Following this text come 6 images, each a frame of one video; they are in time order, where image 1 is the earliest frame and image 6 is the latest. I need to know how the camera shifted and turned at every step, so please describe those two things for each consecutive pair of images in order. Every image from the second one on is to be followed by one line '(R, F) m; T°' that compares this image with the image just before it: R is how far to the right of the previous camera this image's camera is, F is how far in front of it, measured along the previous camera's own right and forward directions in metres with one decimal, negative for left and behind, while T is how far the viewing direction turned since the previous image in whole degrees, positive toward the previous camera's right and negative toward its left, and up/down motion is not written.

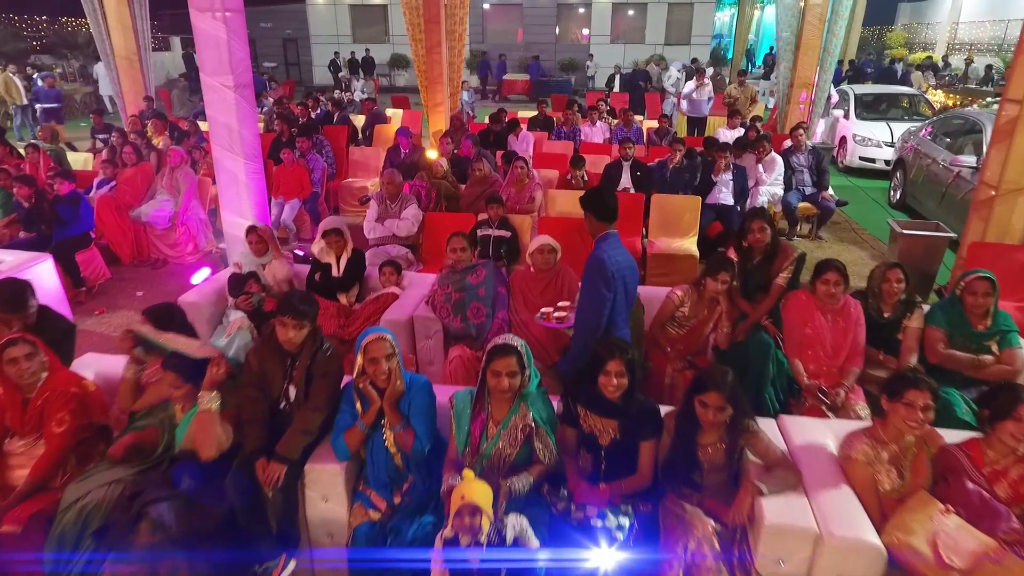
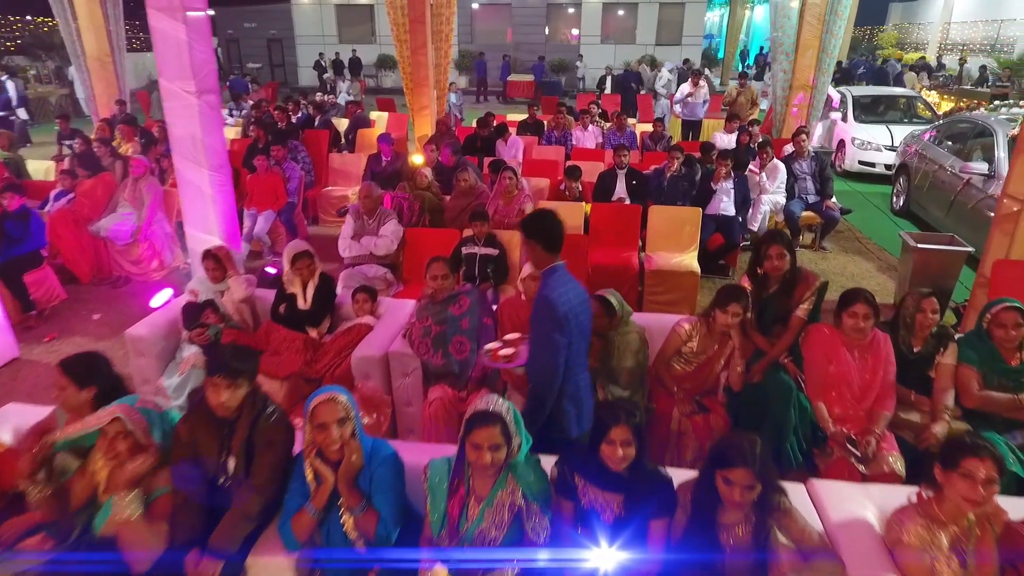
(0.0, +0.4) m; +1°
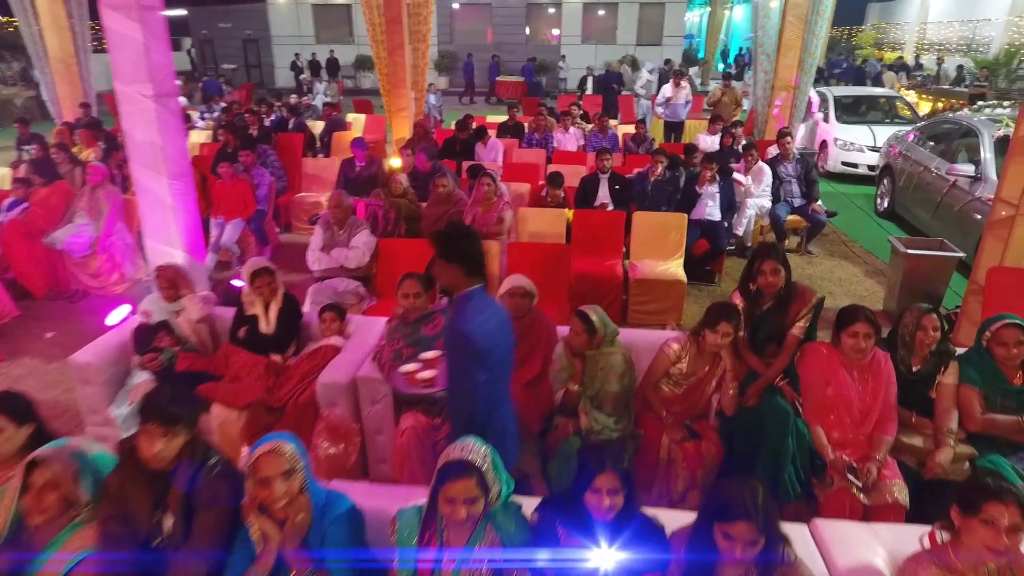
(0.0, +0.2) m; +1°
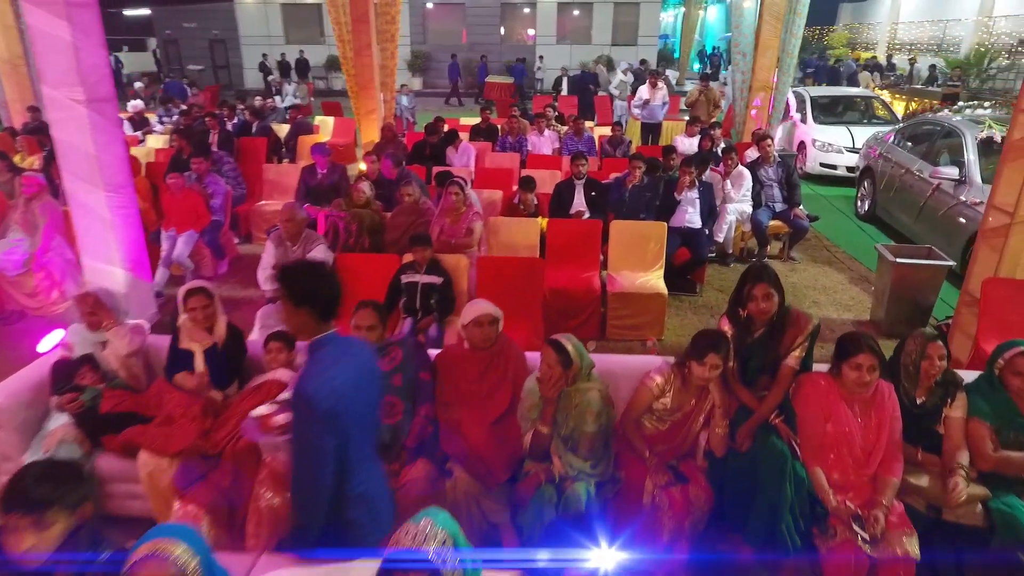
(+0.1, +0.3) m; +2°
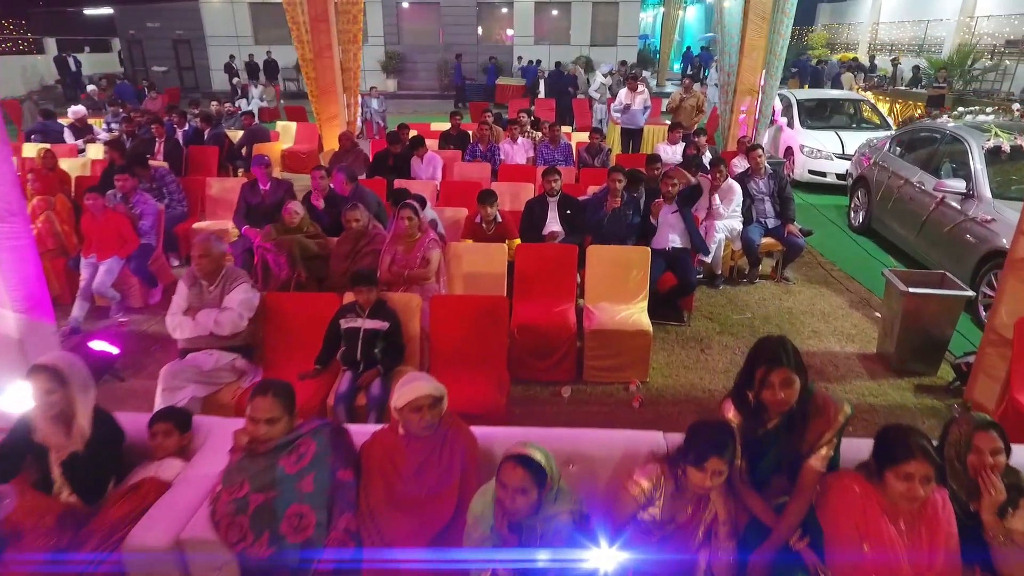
(+0.1, +0.6) m; +2°
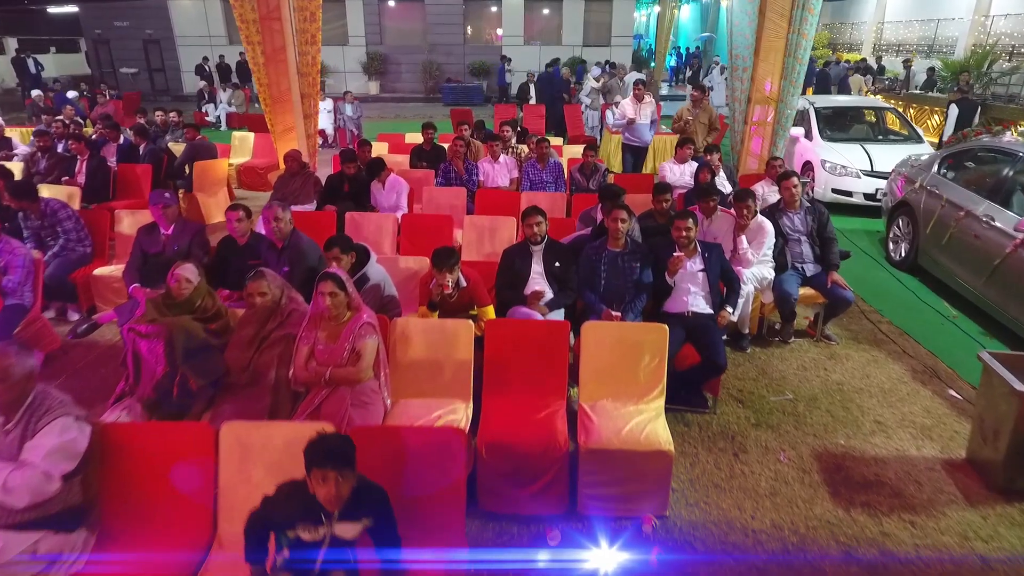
(+0.1, +1.2) m; +1°
